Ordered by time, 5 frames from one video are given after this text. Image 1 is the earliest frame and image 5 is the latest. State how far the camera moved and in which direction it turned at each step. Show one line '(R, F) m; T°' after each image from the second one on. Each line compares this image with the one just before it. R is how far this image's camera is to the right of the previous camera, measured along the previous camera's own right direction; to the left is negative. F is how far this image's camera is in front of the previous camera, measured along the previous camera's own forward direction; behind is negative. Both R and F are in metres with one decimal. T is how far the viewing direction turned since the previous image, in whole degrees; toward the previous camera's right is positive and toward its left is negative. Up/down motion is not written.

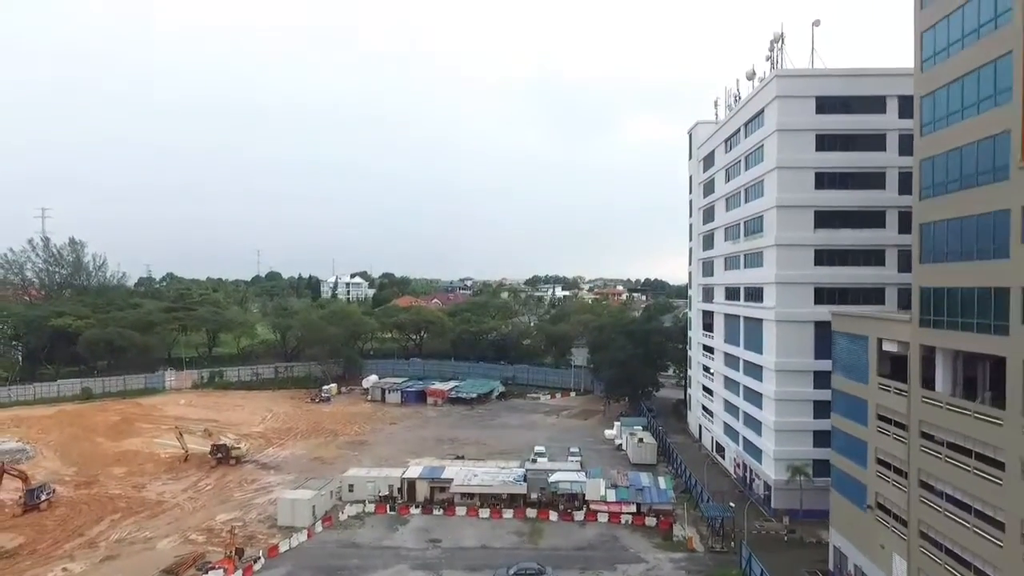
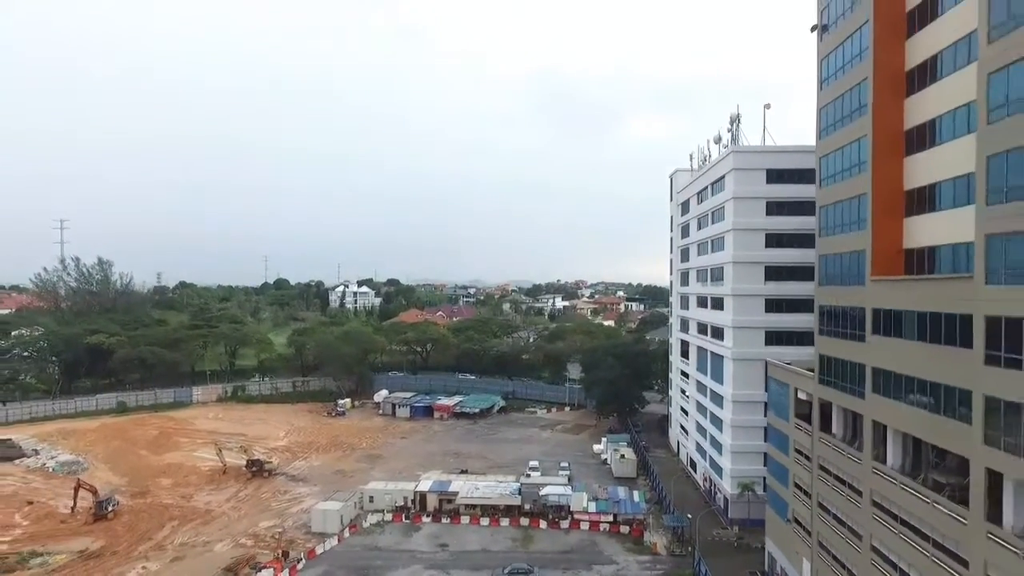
(+0.4, -5.1) m; 0°
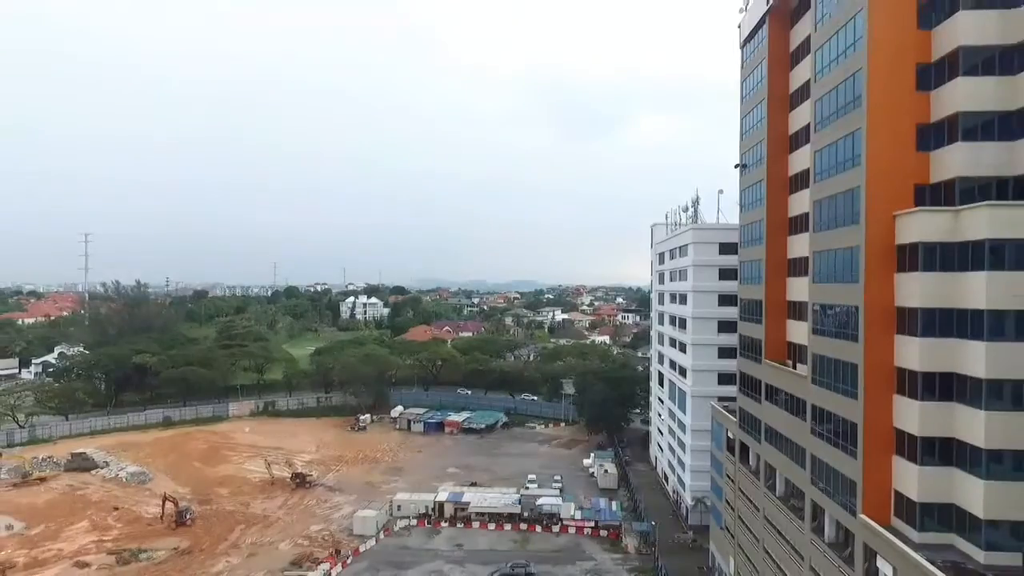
(0.0, -8.0) m; 0°
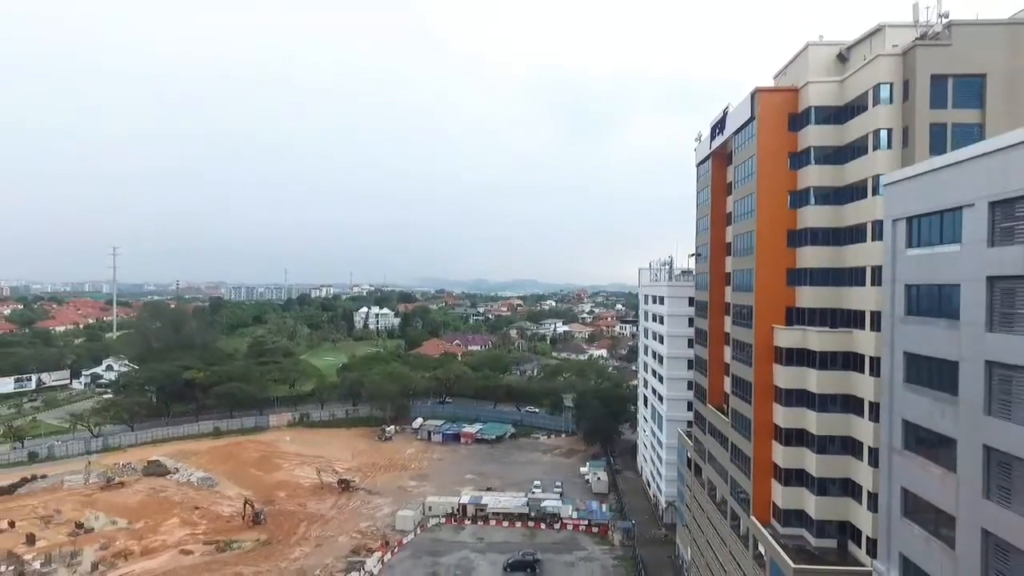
(-0.7, -10.1) m; 0°
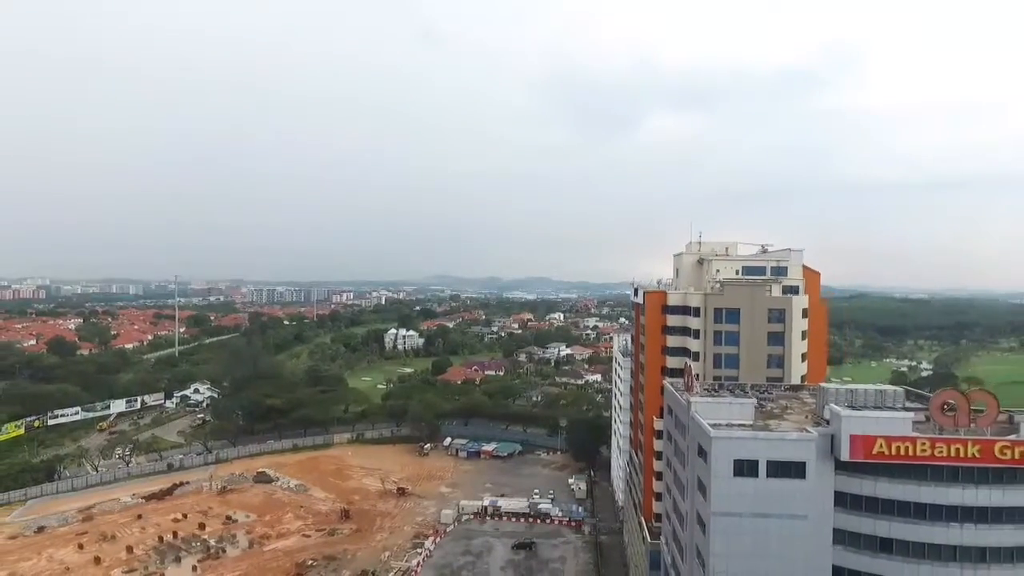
(+0.7, -24.8) m; -1°
